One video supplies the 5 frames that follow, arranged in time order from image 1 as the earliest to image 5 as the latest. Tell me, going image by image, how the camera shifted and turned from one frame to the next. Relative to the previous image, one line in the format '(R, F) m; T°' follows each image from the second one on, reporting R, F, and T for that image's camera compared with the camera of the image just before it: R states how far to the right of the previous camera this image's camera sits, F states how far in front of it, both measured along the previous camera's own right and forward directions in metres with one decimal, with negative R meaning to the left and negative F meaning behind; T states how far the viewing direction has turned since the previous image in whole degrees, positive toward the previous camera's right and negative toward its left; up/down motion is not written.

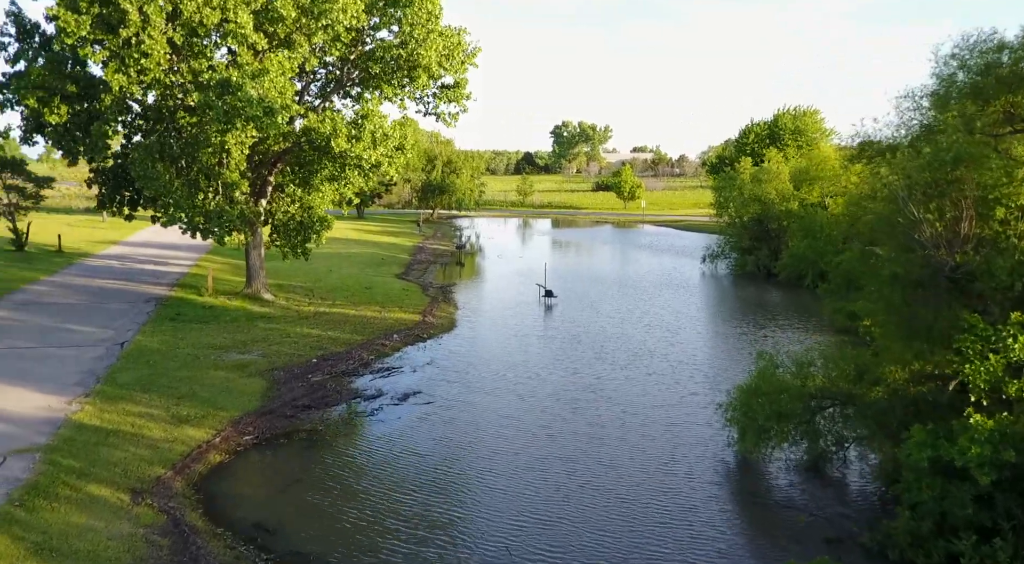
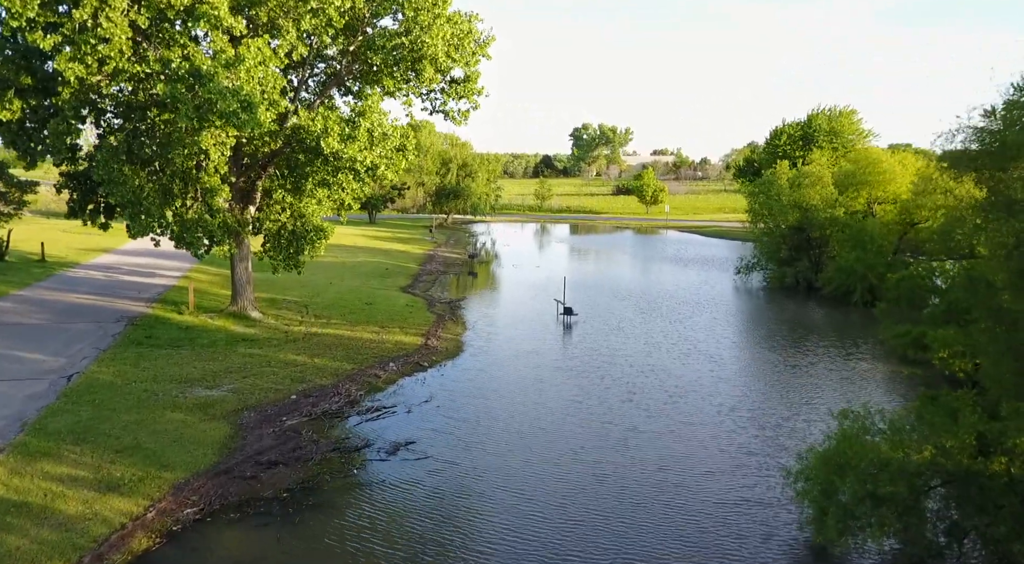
(+0.1, +3.3) m; -1°
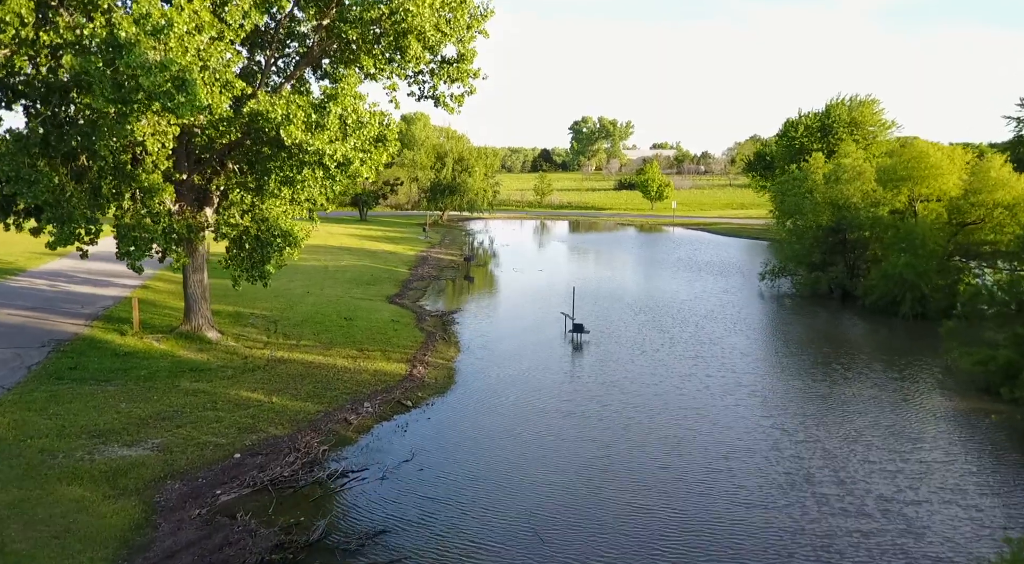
(-0.1, +4.0) m; 0°
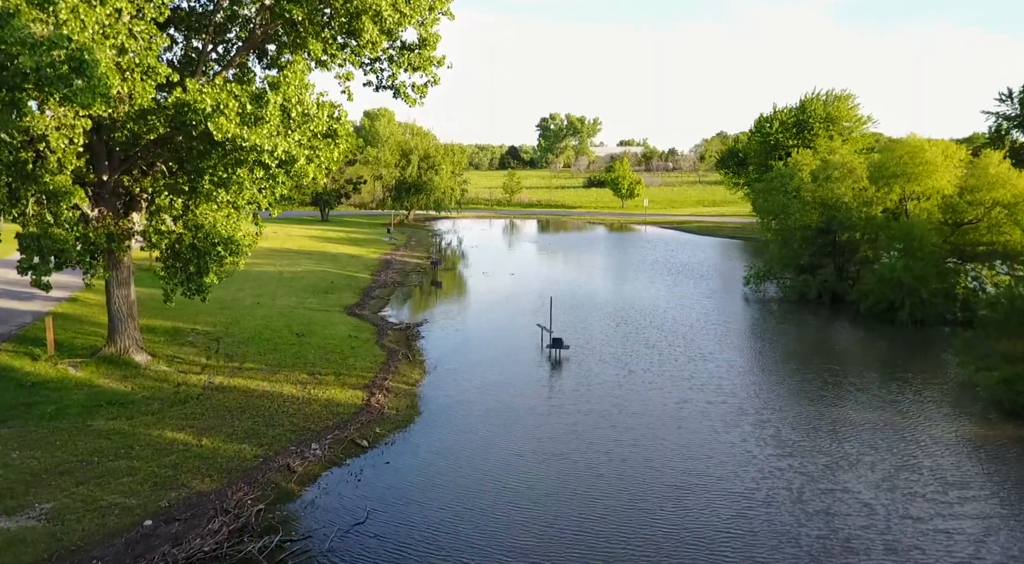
(-0.1, +2.5) m; +3°
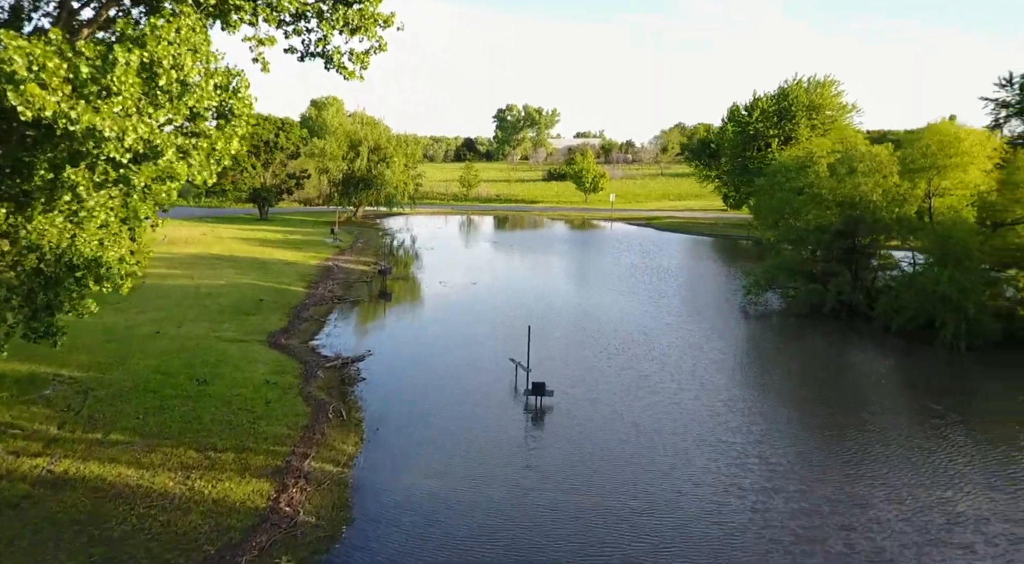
(-0.2, +5.4) m; +3°
